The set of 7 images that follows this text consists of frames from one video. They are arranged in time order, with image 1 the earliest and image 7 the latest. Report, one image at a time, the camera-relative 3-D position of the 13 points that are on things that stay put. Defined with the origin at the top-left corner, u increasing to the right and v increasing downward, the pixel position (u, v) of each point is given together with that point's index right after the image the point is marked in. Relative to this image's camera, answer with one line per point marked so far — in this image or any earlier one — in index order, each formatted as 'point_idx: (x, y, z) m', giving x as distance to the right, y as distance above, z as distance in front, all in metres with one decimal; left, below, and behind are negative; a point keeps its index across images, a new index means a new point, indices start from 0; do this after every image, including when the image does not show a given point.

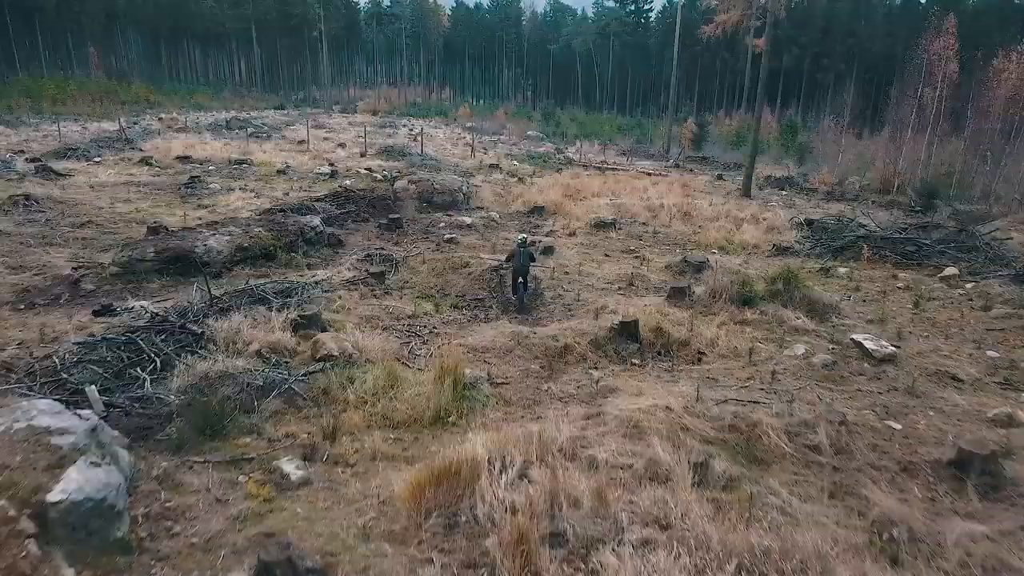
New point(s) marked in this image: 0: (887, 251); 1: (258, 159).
0: (+4.5, +0.4, +8.7) m
1: (-6.1, +3.1, +17.7) m
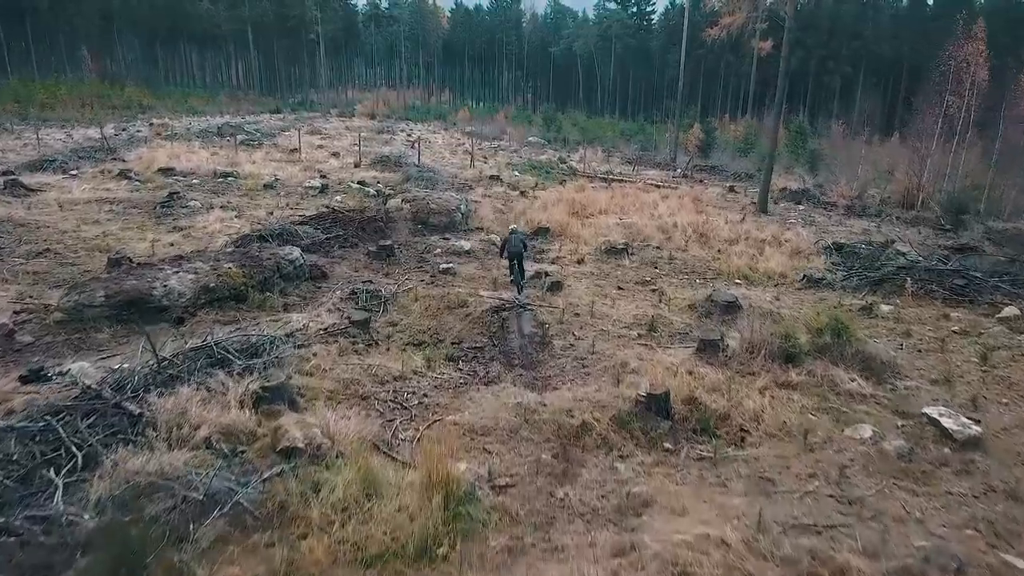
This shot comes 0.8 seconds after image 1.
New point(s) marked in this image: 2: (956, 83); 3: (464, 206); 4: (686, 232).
0: (+4.5, 0.0, +7.8) m
1: (-6.0, +2.6, +16.8) m
2: (+9.2, +4.3, +15.3) m
3: (-0.8, +1.4, +11.9) m
4: (+2.7, +0.8, +11.3) m
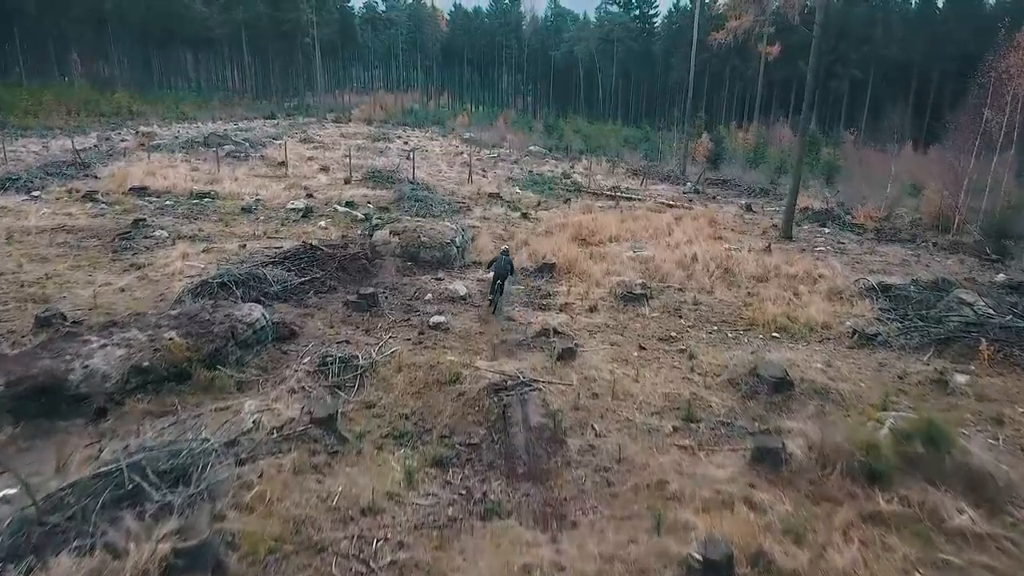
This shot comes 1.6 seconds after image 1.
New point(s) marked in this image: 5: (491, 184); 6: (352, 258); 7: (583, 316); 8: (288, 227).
0: (+4.5, -0.5, +6.6) m
1: (-6.0, +2.1, +15.5) m
2: (+9.3, +3.7, +14.1) m
3: (-0.8, +0.8, +10.7) m
4: (+2.7, +0.3, +10.1) m
5: (-0.6, +2.7, +19.1) m
6: (-2.0, +0.4, +9.0) m
7: (+0.8, -0.3, +7.8) m
8: (-3.7, +1.0, +12.1) m
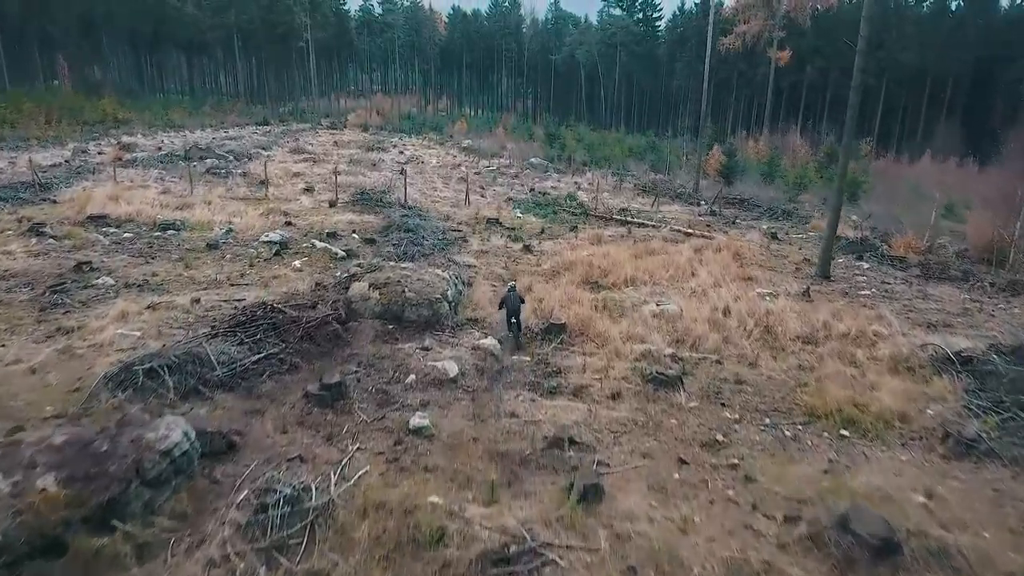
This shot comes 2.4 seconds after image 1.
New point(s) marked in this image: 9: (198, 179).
0: (+4.6, -1.2, +5.1) m
1: (-6.0, +1.3, +14.0) m
2: (+9.3, +3.0, +12.6) m
3: (-0.7, +0.1, +9.2) m
4: (+2.7, -0.4, +8.6) m
5: (-0.6, +1.9, +17.6) m
6: (-1.9, -0.4, +7.5) m
7: (+0.8, -1.0, +6.2) m
8: (-3.7, +0.3, +10.6) m
9: (-8.3, +2.8, +19.3) m
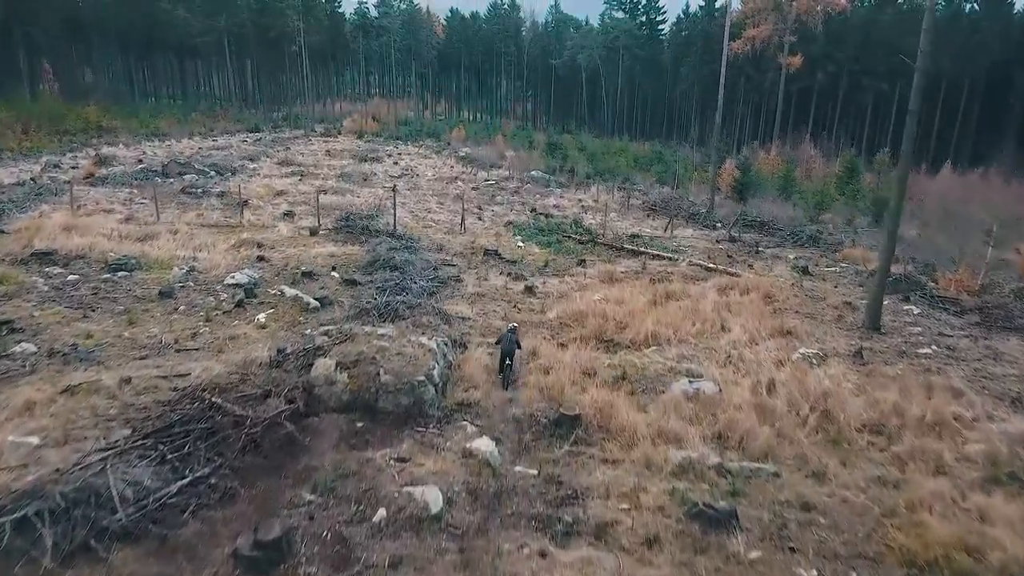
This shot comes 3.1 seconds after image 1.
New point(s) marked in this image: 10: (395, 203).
0: (+4.6, -2.0, +3.5) m
1: (-6.0, +0.6, +12.4) m
2: (+9.3, +2.2, +11.0) m
3: (-0.7, -0.7, +7.6) m
4: (+2.7, -1.2, +7.0) m
5: (-0.6, +1.2, +16.0) m
6: (-1.9, -1.1, +5.9) m
7: (+0.8, -1.7, +4.7) m
8: (-3.7, -0.5, +9.0) m
9: (-8.3, +2.1, +17.7) m
10: (-3.0, +2.2, +18.9) m
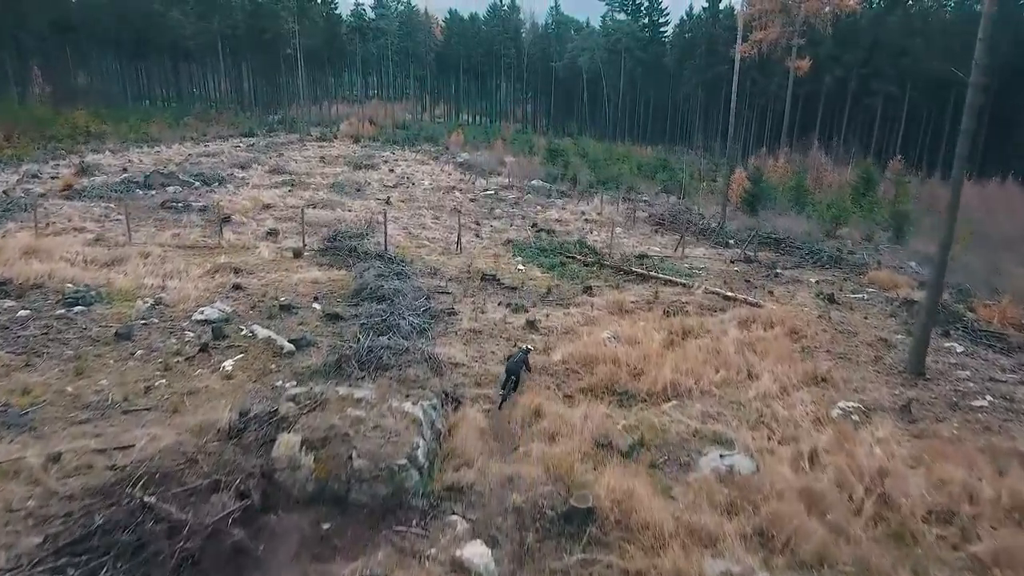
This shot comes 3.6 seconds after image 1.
0: (+4.6, -2.4, +2.4) m
1: (-6.0, +0.1, +11.3) m
2: (+9.3, +1.7, +9.9) m
3: (-0.7, -1.1, +6.5) m
4: (+2.7, -1.7, +5.9) m
5: (-0.6, +0.7, +14.9) m
6: (-1.9, -1.6, +4.8) m
7: (+0.8, -2.2, +3.6) m
8: (-3.7, -1.0, +7.9) m
9: (-8.3, +1.6, +16.6) m
10: (-3.0, +1.7, +17.8) m
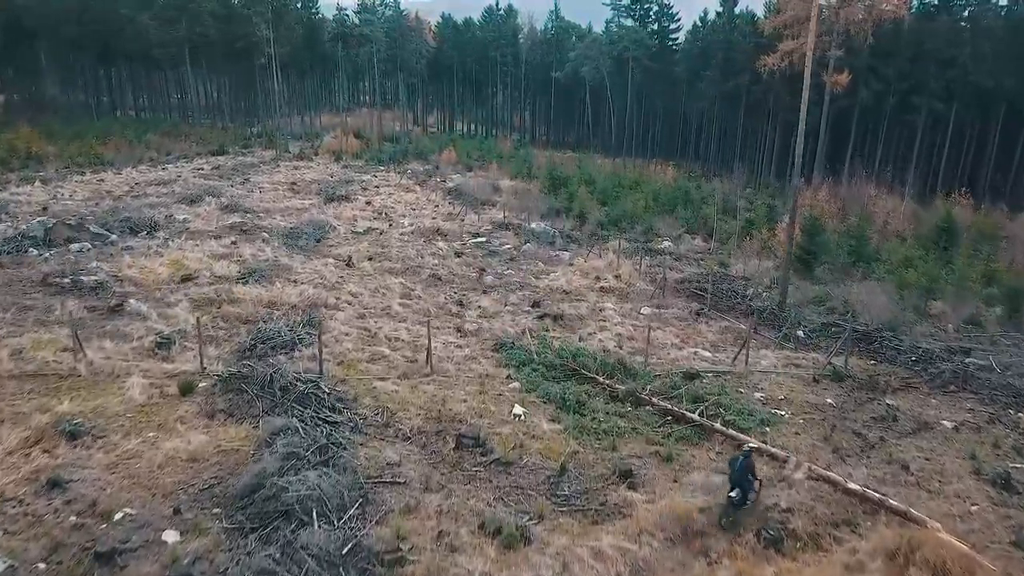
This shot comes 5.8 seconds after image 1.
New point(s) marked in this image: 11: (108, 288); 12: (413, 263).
0: (+4.5, -4.3, -2.1) m
1: (-6.1, -1.8, +6.8) m
2: (+9.2, -0.1, +5.5) m
3: (-0.8, -3.0, +2.0) m
4: (+2.6, -3.5, +1.4) m
5: (-0.7, -1.2, +10.4) m
6: (-2.0, -3.5, +0.3) m
7: (+0.7, -4.1, -0.9) m
8: (-3.7, -2.9, +3.4) m
9: (-8.4, -0.3, +12.1) m
10: (-3.1, -0.2, +13.3) m
11: (-7.5, 0.0, +13.6) m
12: (-2.3, +0.6, +17.1) m
